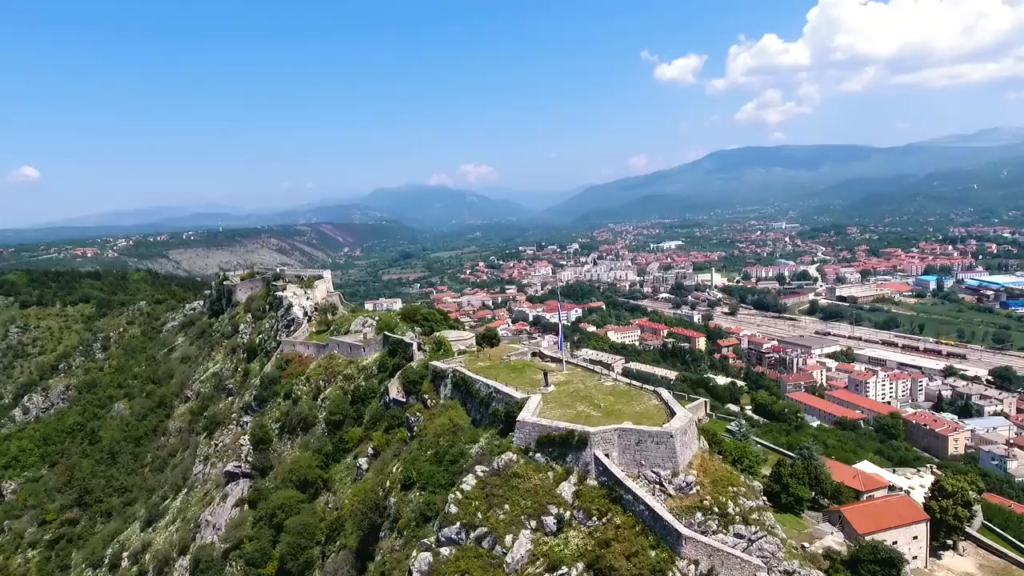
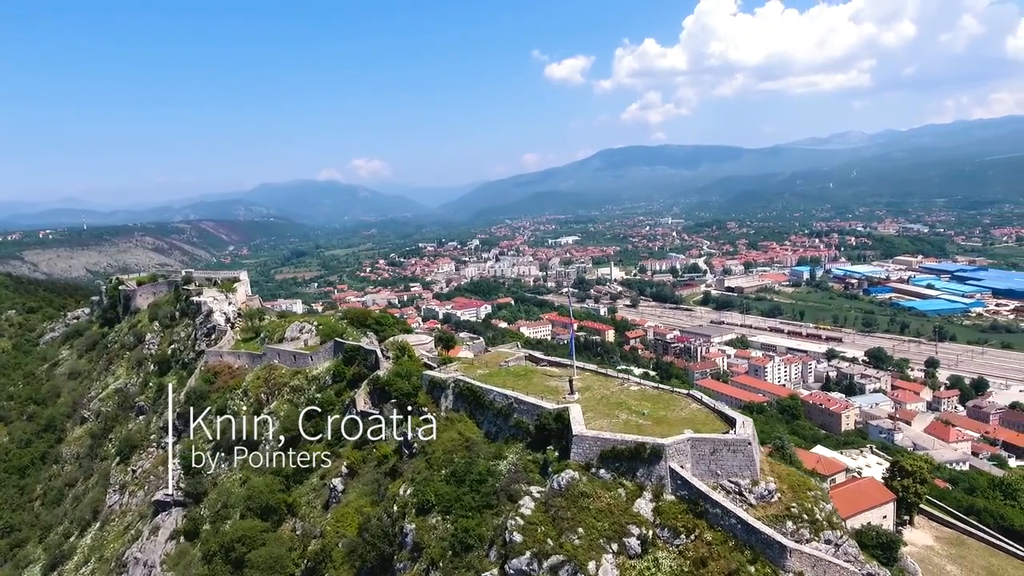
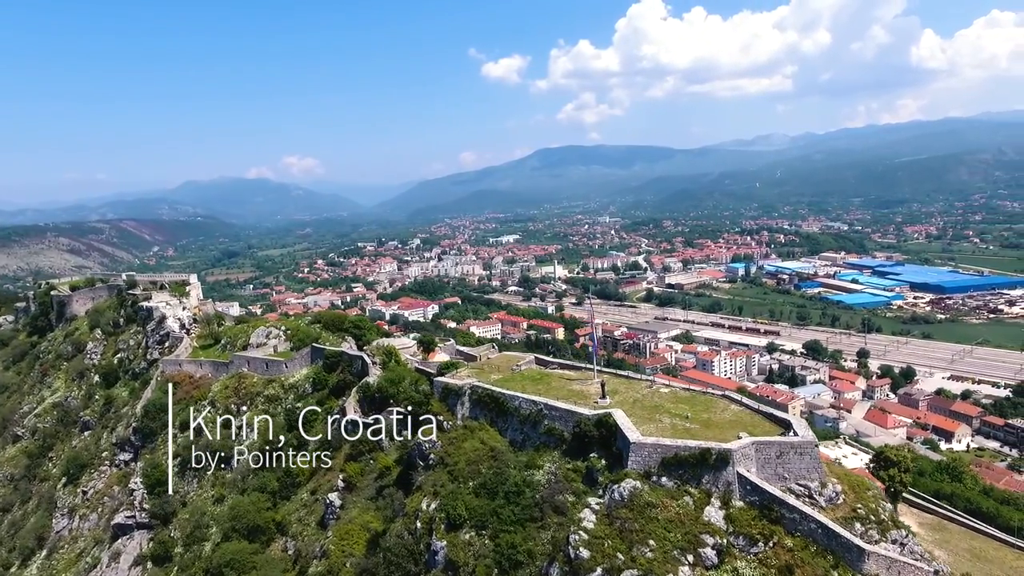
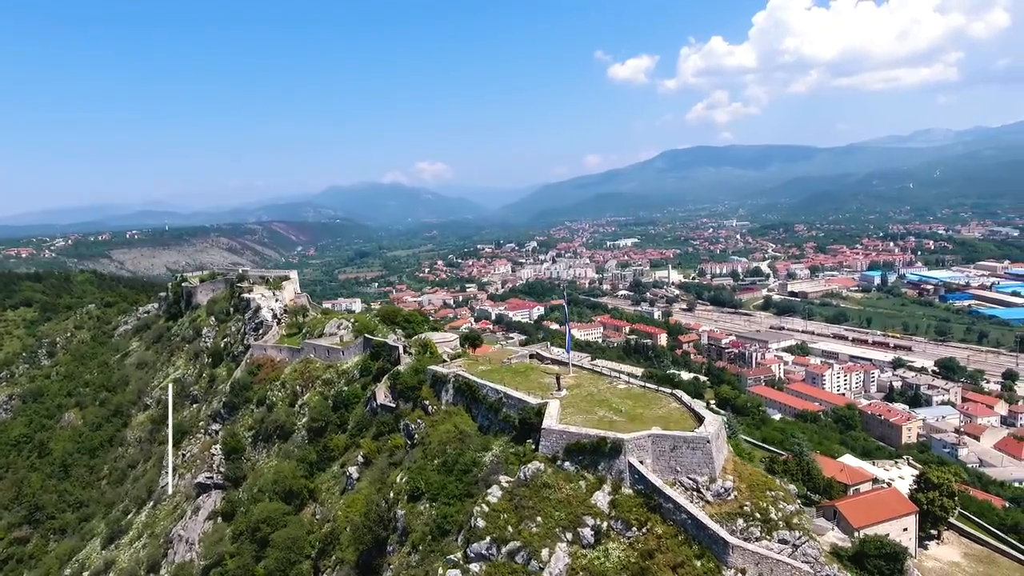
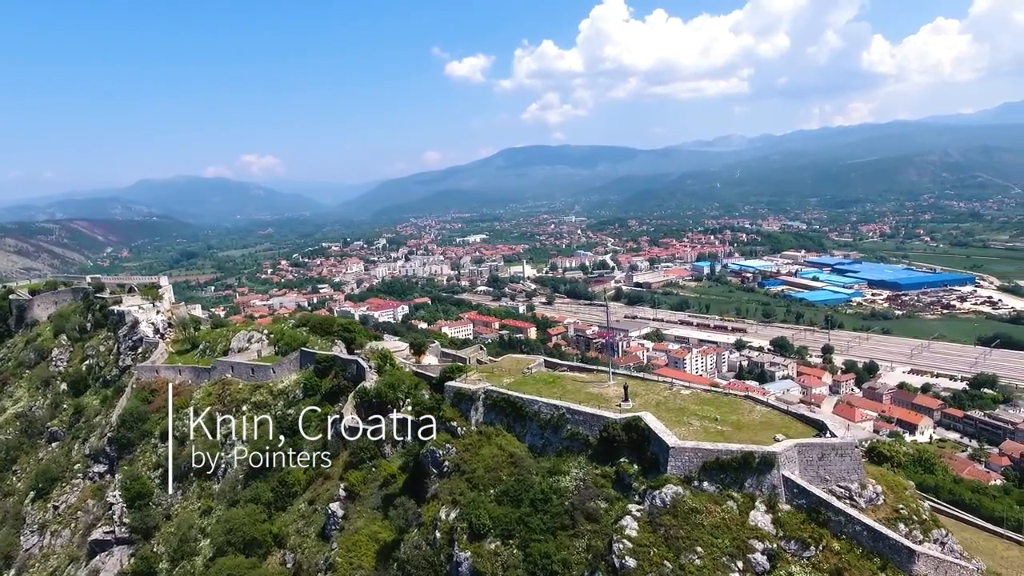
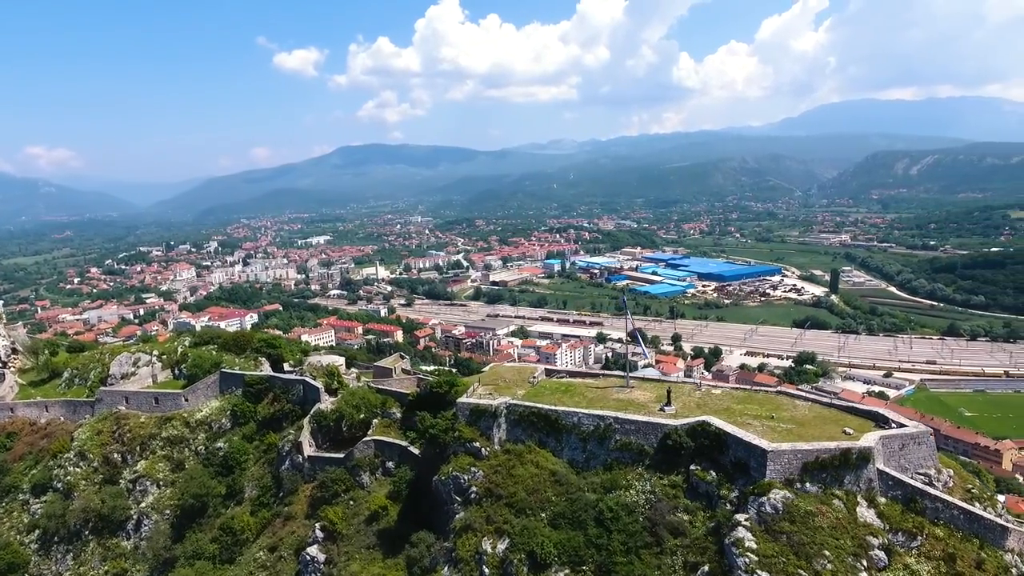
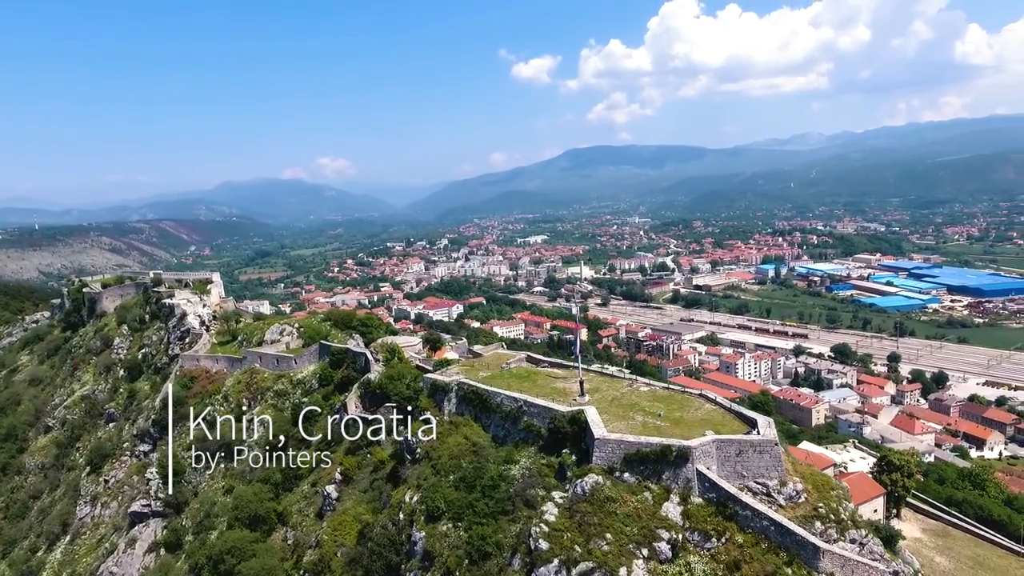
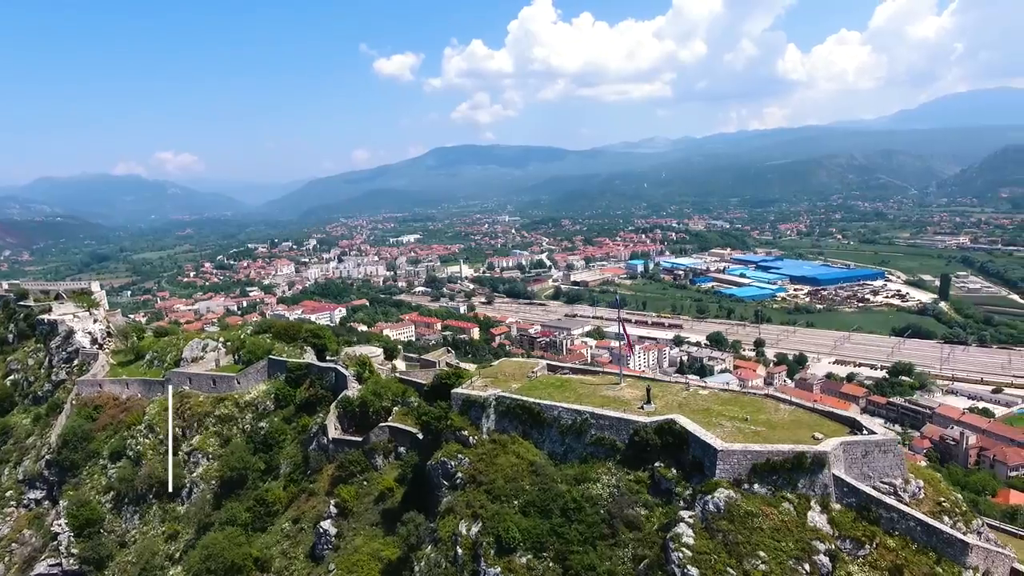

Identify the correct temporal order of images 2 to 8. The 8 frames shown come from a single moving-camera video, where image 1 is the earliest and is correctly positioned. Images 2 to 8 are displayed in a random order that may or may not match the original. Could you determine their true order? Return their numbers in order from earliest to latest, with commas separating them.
4, 2, 7, 3, 5, 8, 6
